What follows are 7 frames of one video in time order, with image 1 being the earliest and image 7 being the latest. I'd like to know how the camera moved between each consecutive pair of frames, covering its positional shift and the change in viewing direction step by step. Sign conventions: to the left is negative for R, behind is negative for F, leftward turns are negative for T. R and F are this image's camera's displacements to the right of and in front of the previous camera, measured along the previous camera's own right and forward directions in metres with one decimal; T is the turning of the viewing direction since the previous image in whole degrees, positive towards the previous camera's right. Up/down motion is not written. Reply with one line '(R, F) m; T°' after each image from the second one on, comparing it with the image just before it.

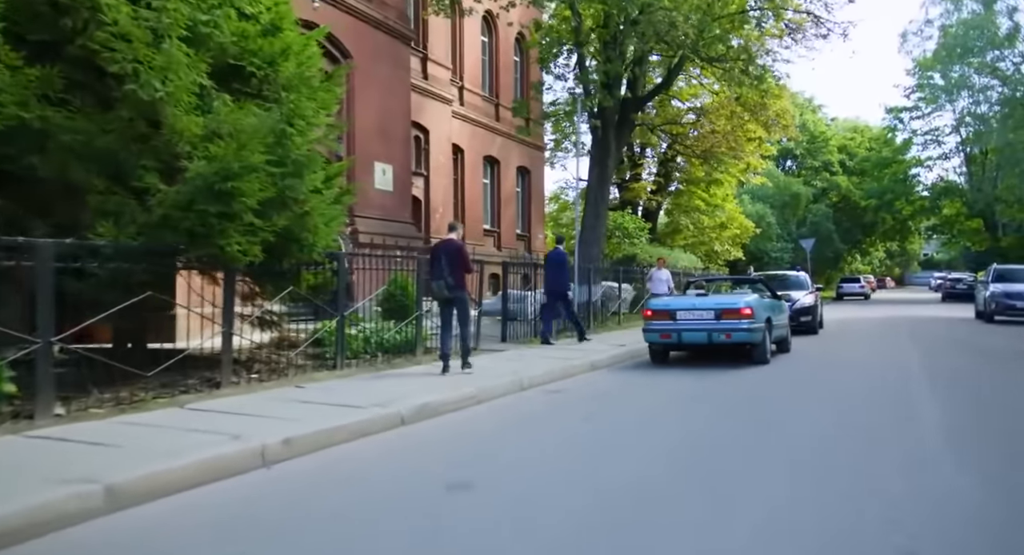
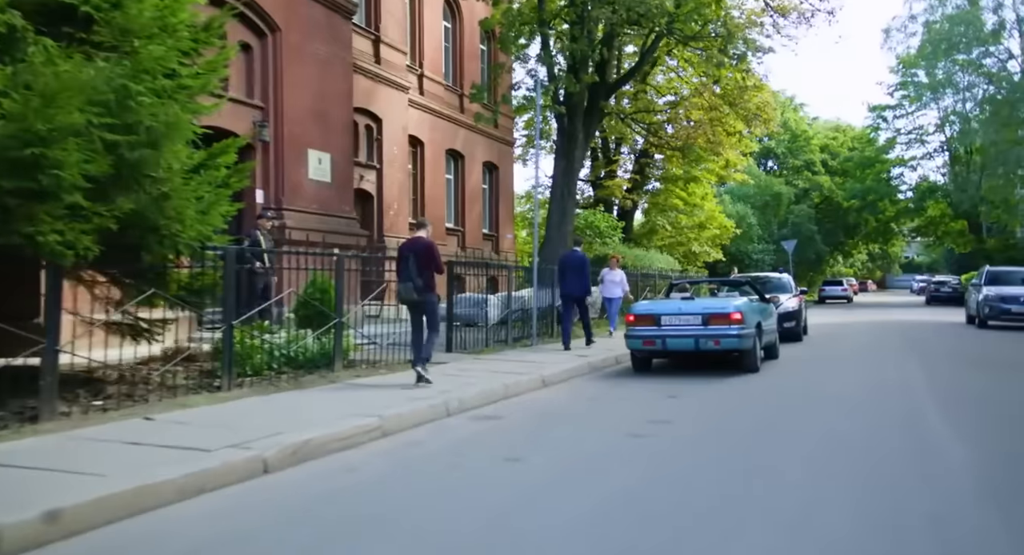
(+0.5, +2.0) m; +1°
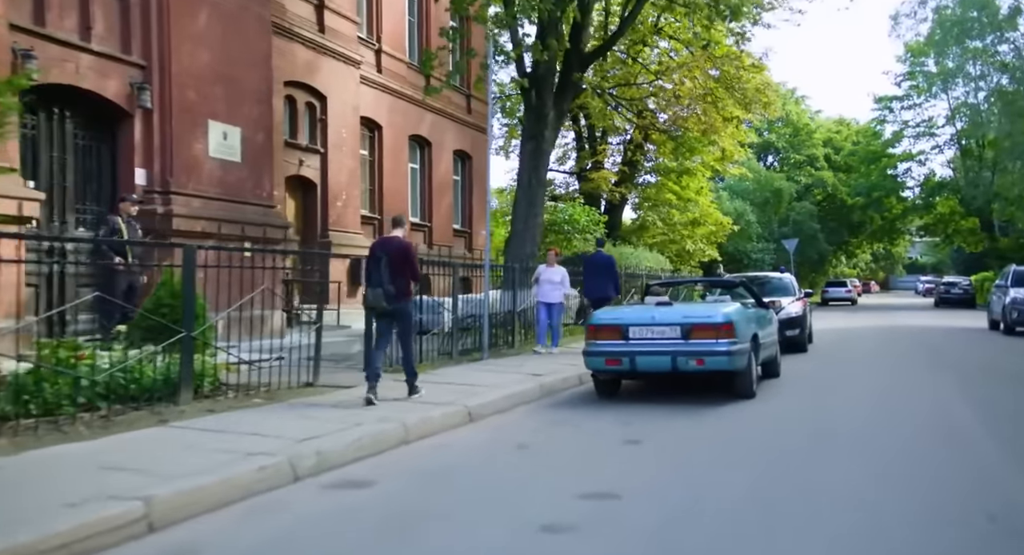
(+0.8, +3.0) m; 0°
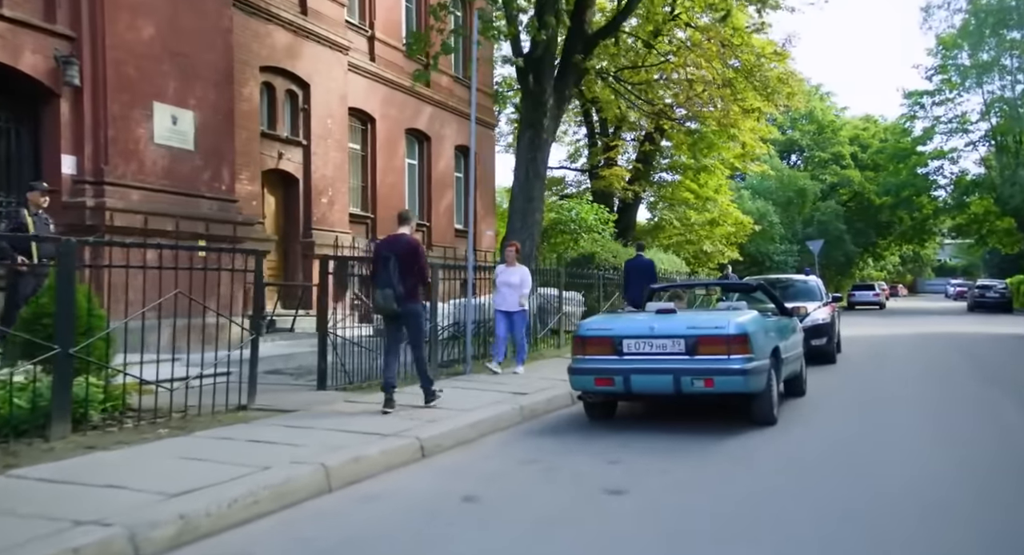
(+0.5, +1.7) m; -1°
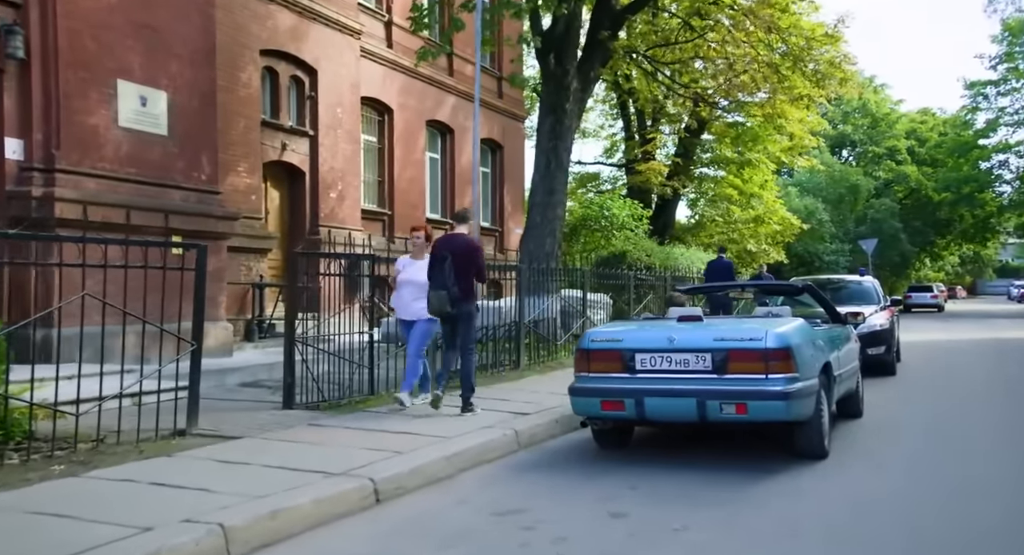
(+0.4, +1.6) m; -3°
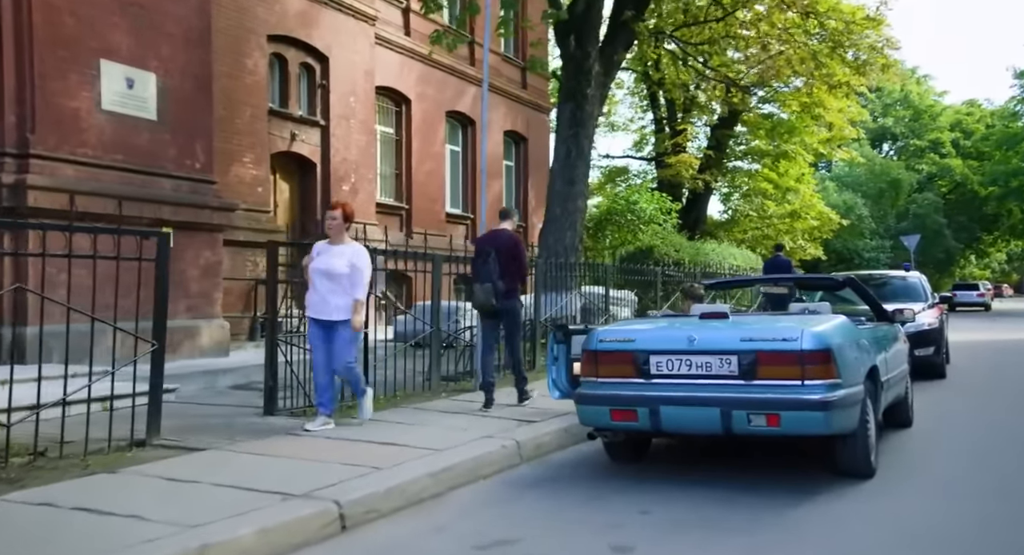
(+0.2, +0.9) m; -2°
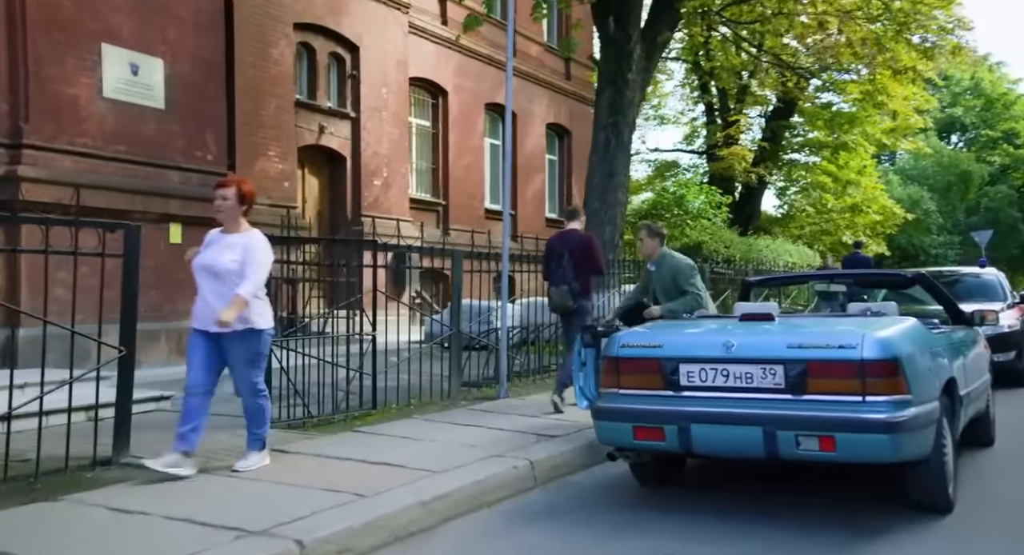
(+0.3, +0.9) m; -3°
